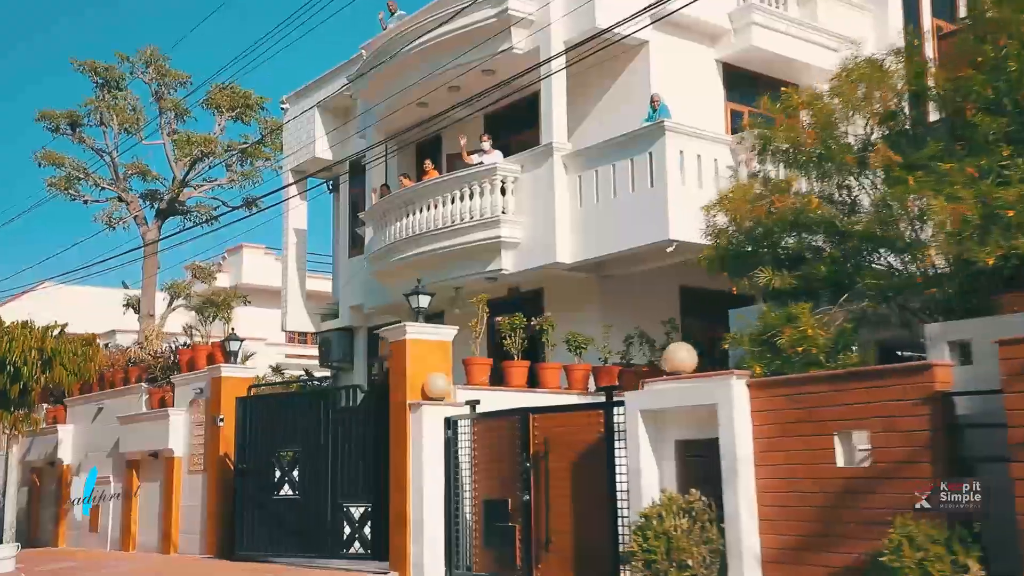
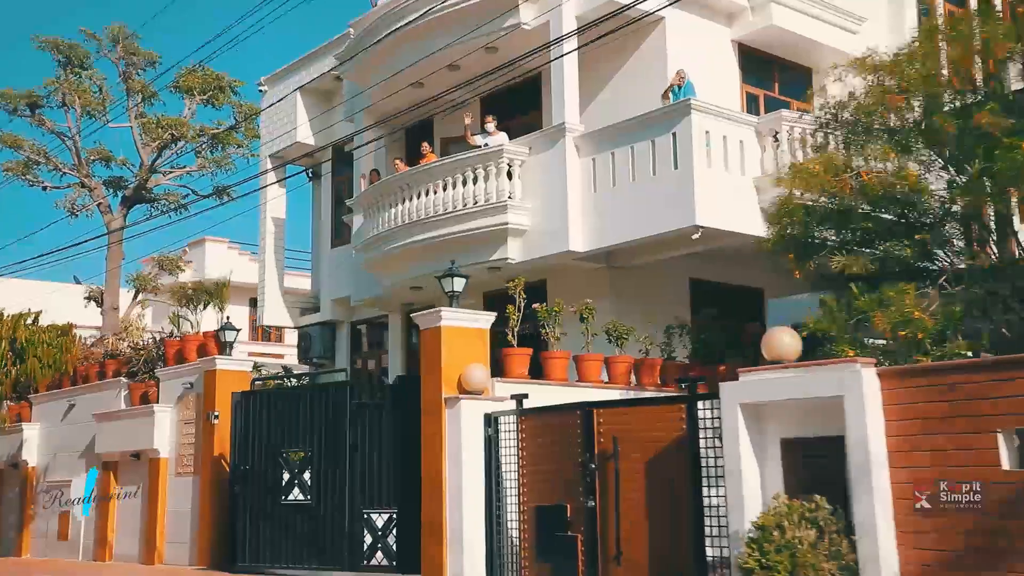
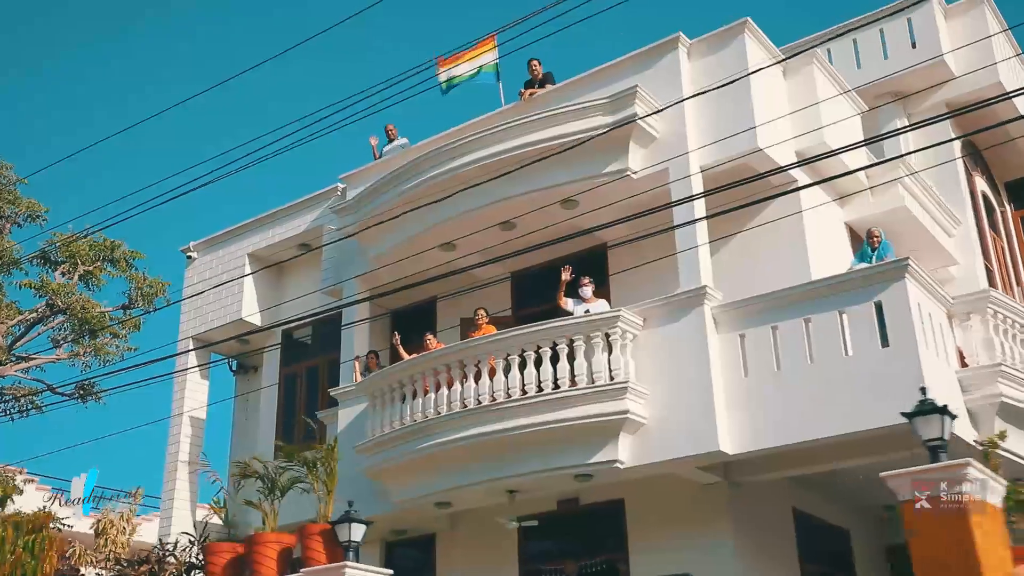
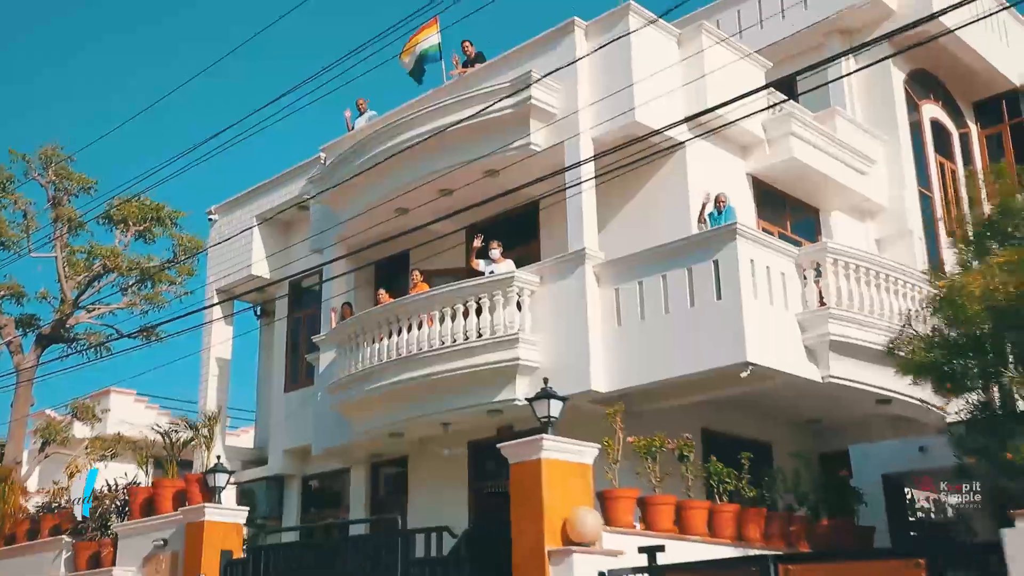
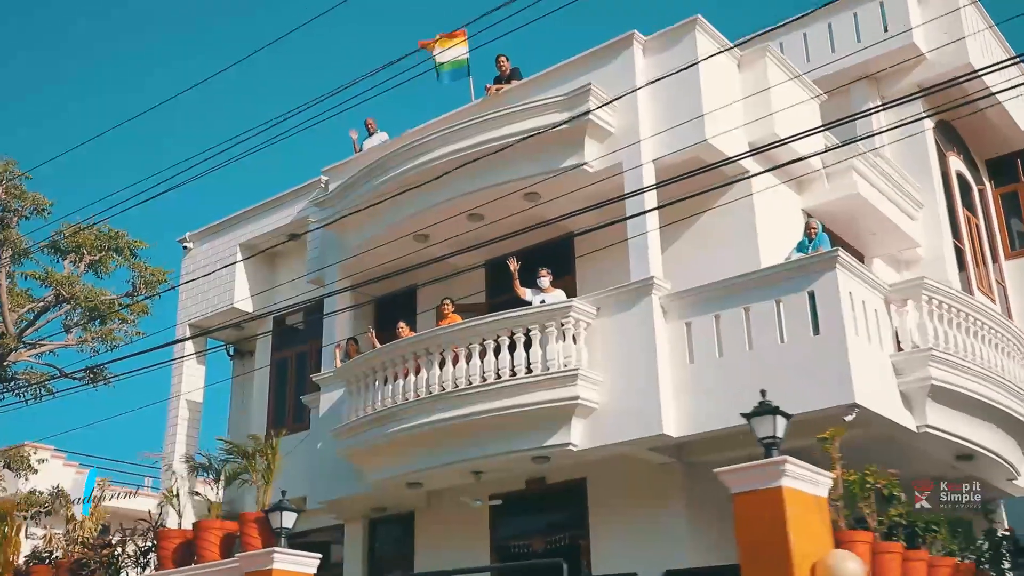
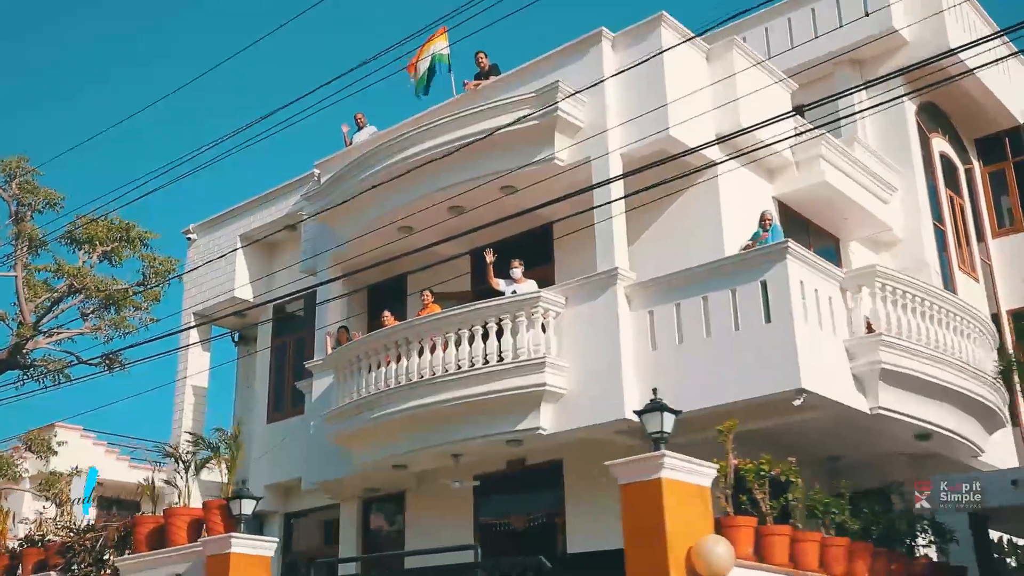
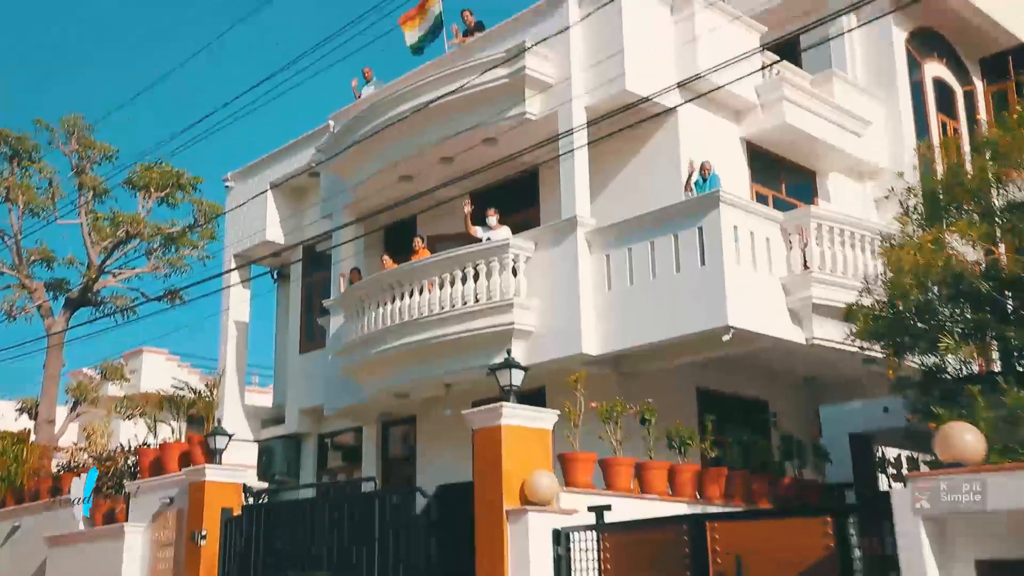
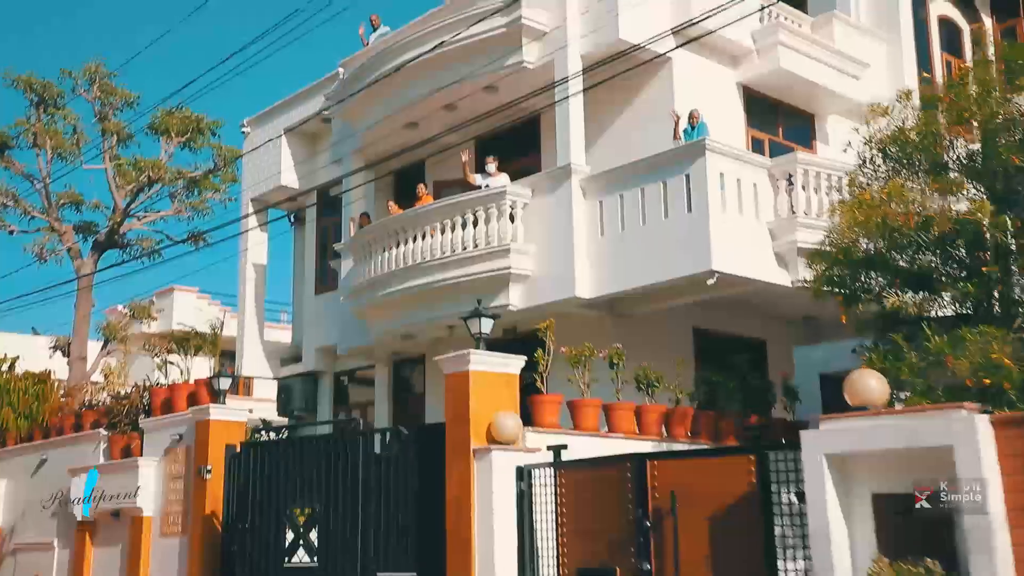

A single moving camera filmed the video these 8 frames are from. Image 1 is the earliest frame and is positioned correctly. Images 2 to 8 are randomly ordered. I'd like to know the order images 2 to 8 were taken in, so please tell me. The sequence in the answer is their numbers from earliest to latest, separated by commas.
2, 8, 7, 4, 6, 5, 3
